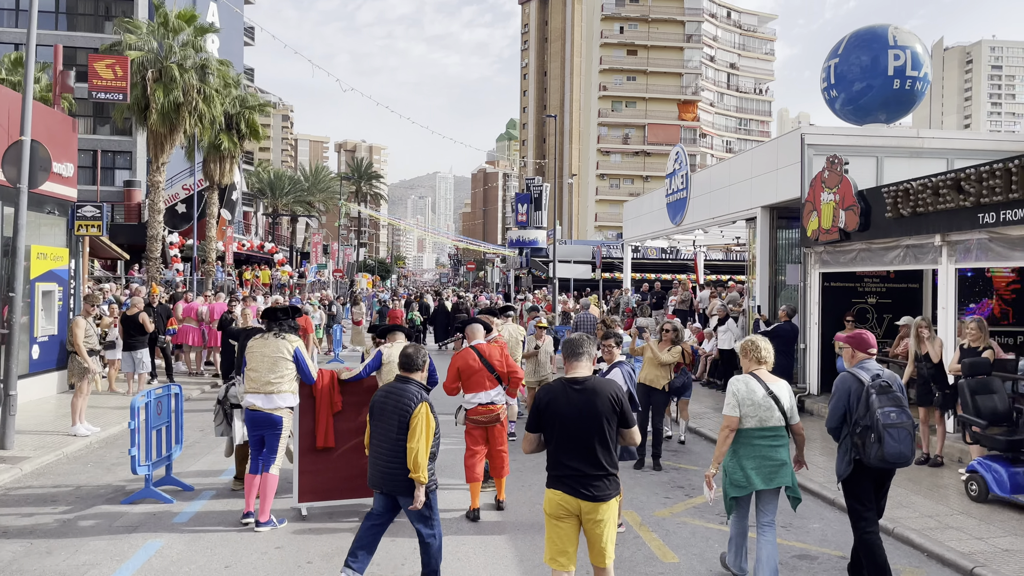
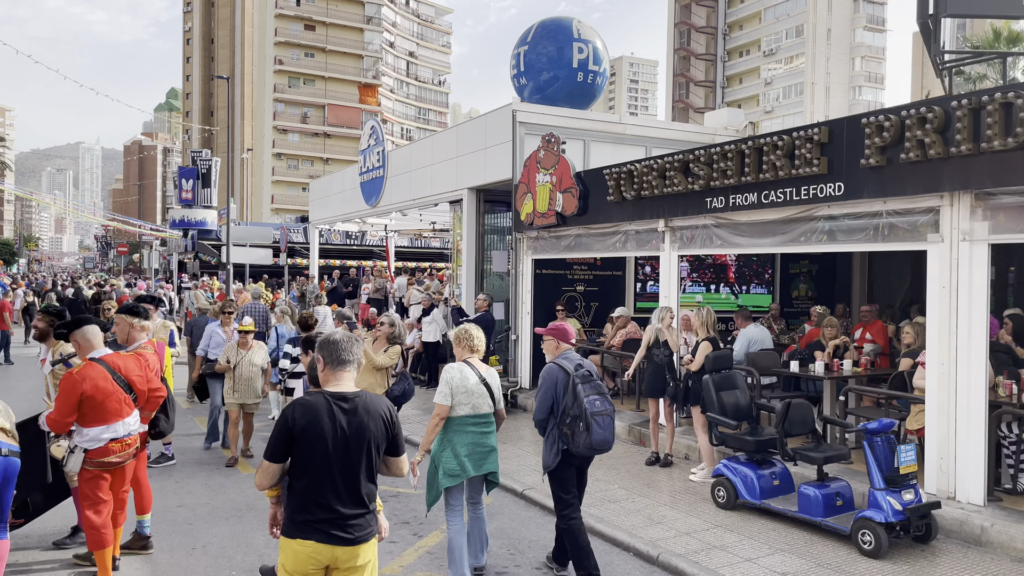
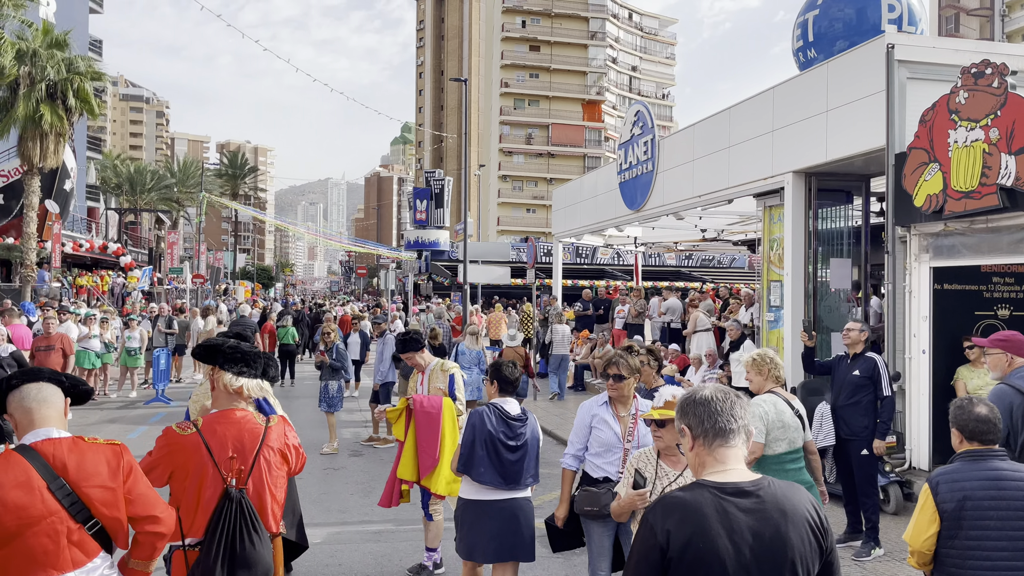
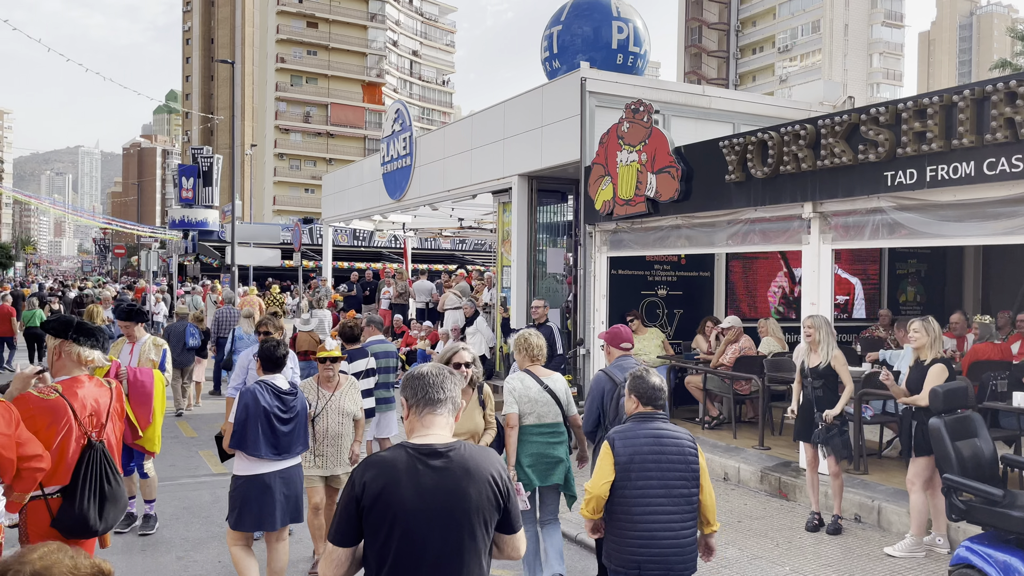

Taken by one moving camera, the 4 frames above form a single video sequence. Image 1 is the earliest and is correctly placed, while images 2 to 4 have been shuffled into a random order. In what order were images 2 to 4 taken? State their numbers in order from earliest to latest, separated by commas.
2, 4, 3
